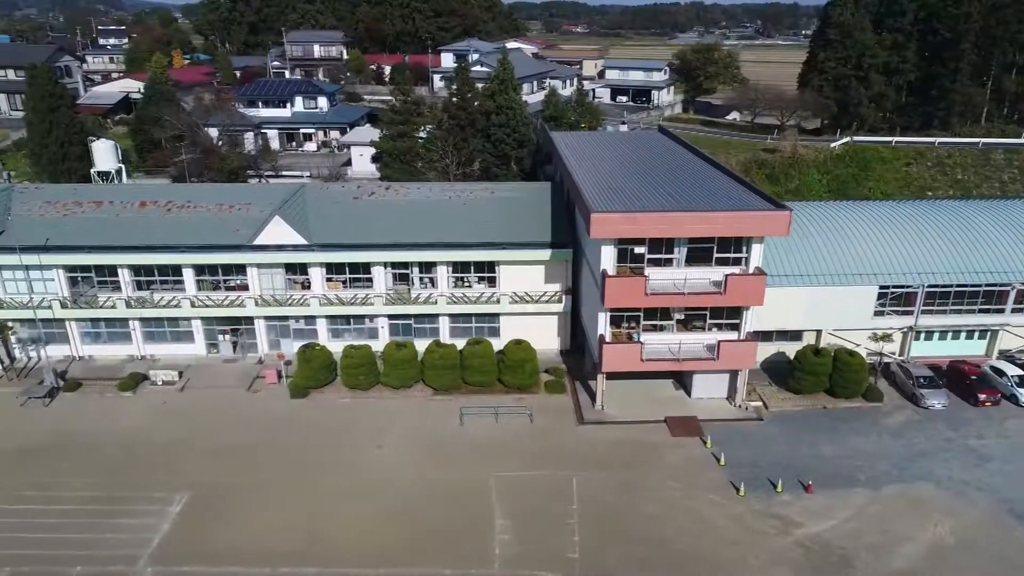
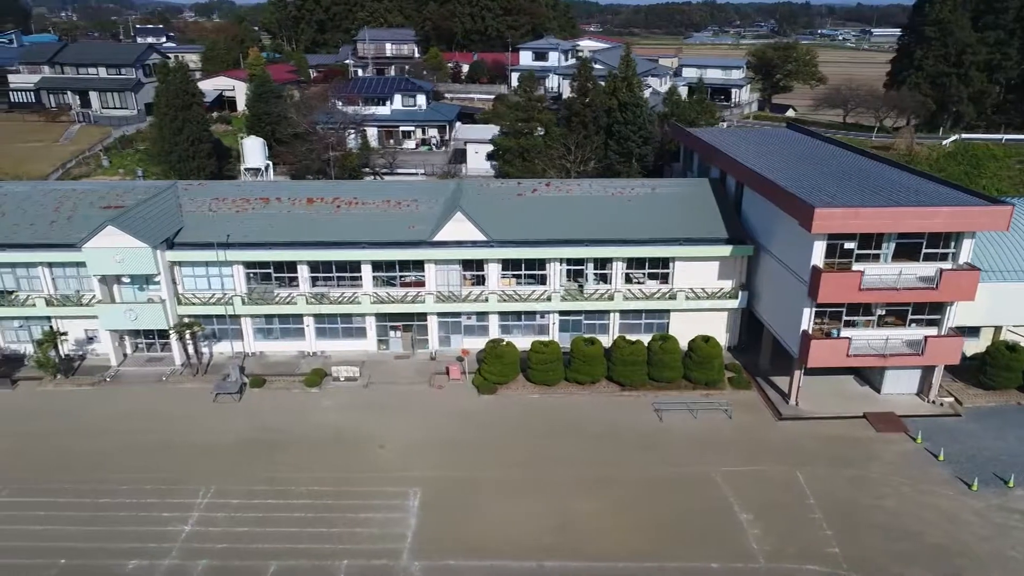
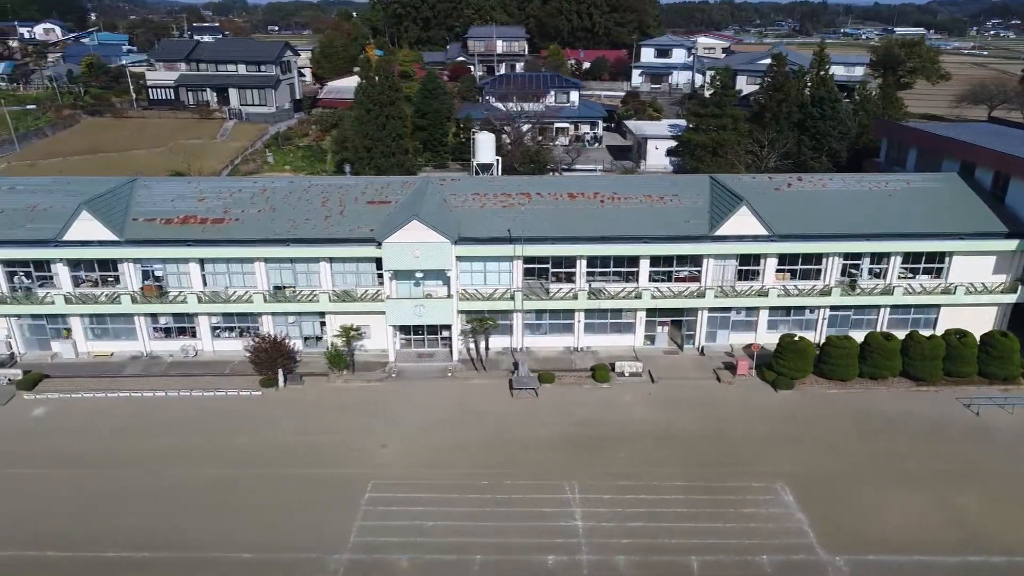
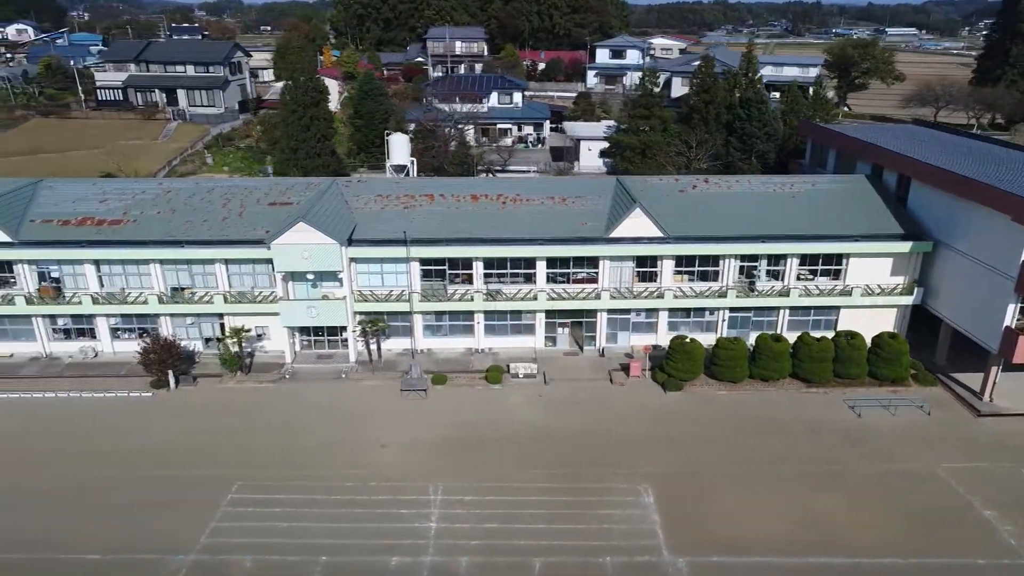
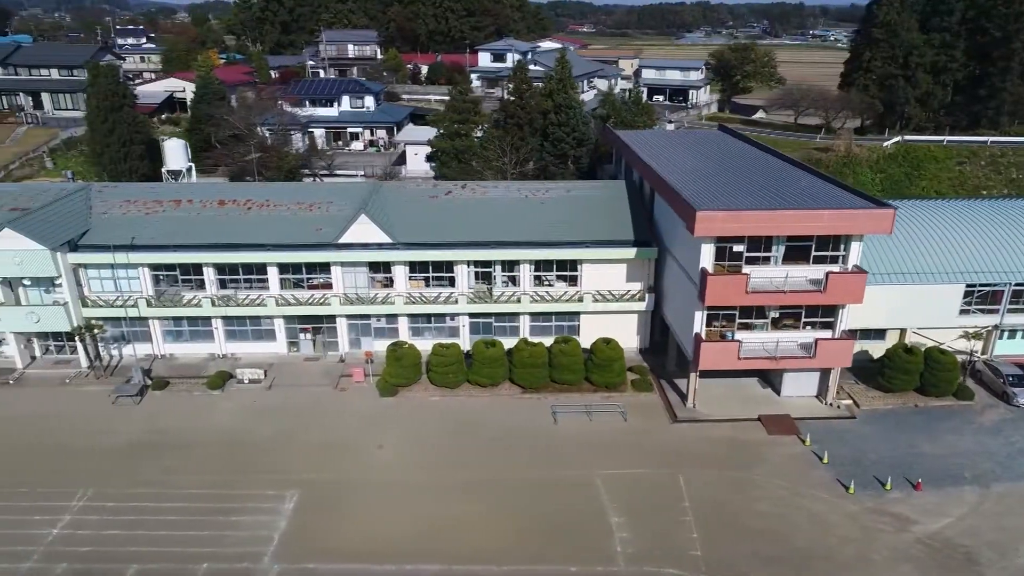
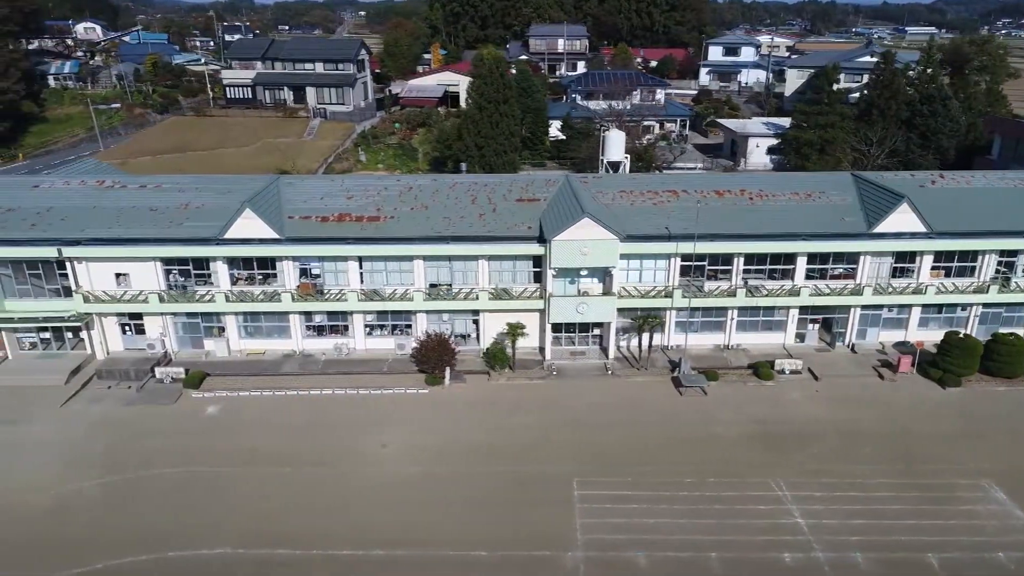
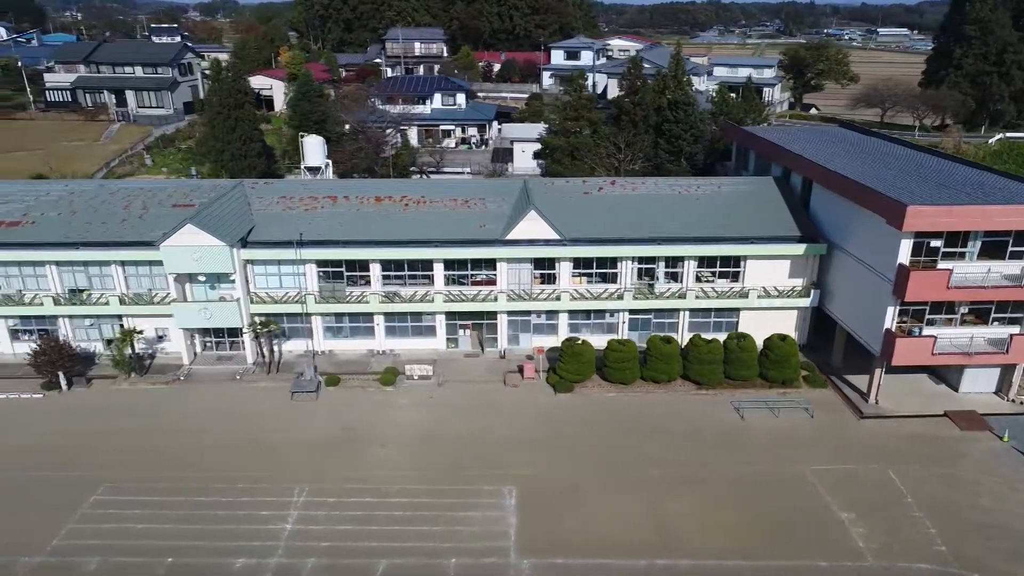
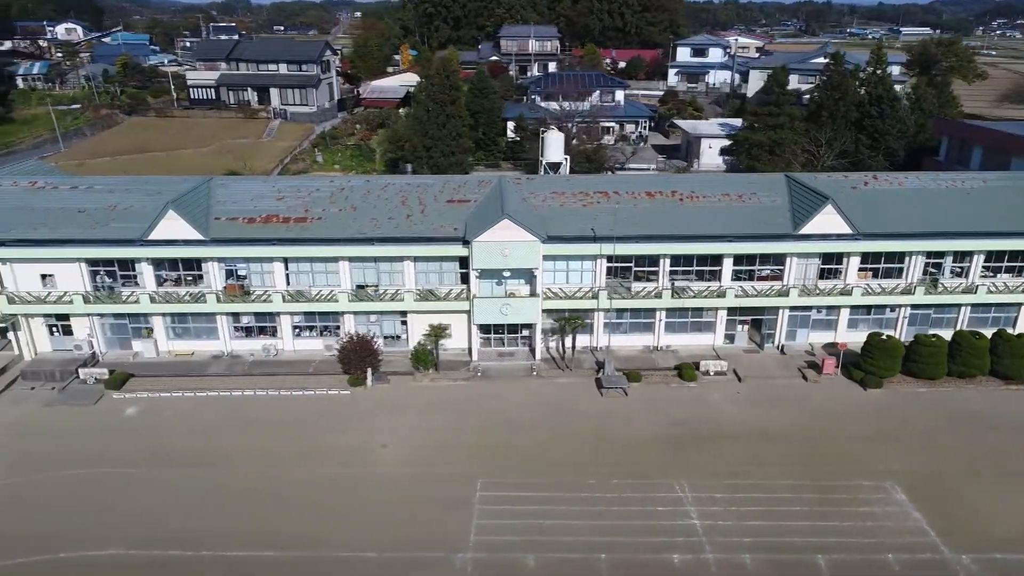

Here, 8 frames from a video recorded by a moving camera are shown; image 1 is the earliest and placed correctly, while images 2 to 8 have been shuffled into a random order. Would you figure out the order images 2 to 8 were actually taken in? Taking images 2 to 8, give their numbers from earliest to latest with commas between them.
5, 2, 7, 4, 3, 8, 6
